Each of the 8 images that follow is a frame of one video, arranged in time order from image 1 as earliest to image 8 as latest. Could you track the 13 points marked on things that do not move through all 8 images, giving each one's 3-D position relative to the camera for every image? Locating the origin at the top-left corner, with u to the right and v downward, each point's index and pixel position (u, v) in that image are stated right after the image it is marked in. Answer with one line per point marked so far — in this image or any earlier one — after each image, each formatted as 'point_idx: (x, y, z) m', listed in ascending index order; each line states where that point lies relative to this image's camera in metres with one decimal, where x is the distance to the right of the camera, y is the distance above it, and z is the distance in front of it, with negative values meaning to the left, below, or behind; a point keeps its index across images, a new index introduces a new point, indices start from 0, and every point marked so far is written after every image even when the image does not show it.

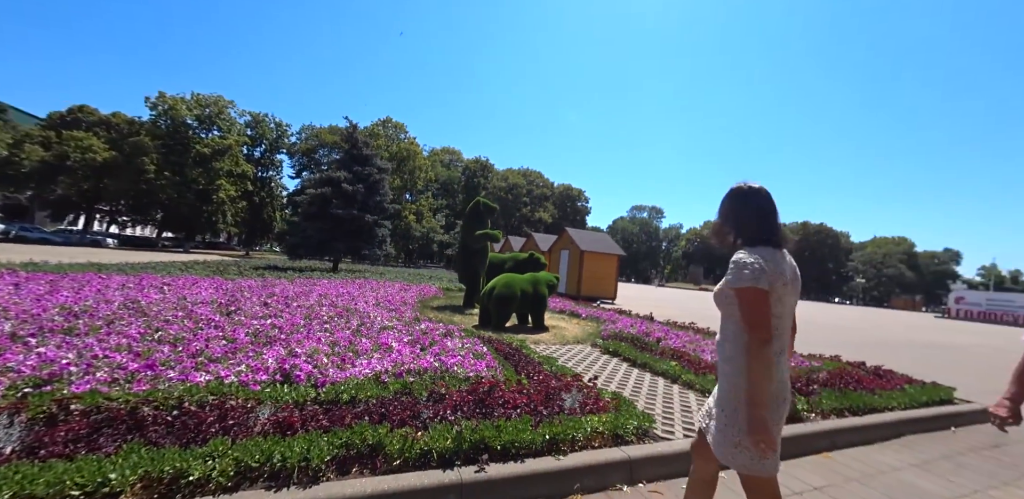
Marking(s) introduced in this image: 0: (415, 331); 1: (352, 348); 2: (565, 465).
0: (-1.5, -1.3, +6.2) m
1: (-1.9, -1.2, +4.6) m
2: (+0.4, -1.4, +2.7) m
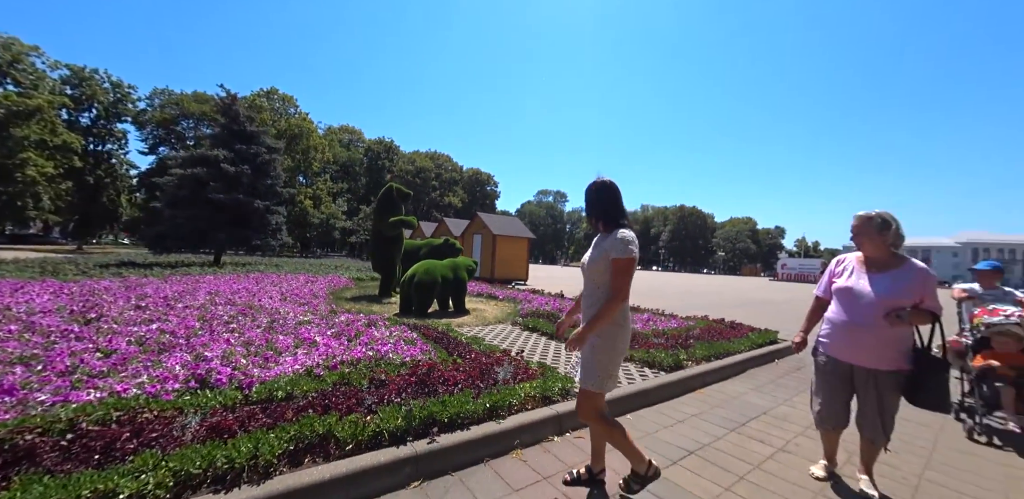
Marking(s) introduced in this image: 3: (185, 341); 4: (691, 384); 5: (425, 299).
0: (-2.6, -1.1, +6.1) m
1: (-2.7, -1.1, +4.4) m
2: (-0.1, -1.4, +3.0) m
3: (-4.2, -1.0, +5.0) m
4: (+2.0, -1.5, +4.5) m
5: (-1.8, -1.0, +8.1) m
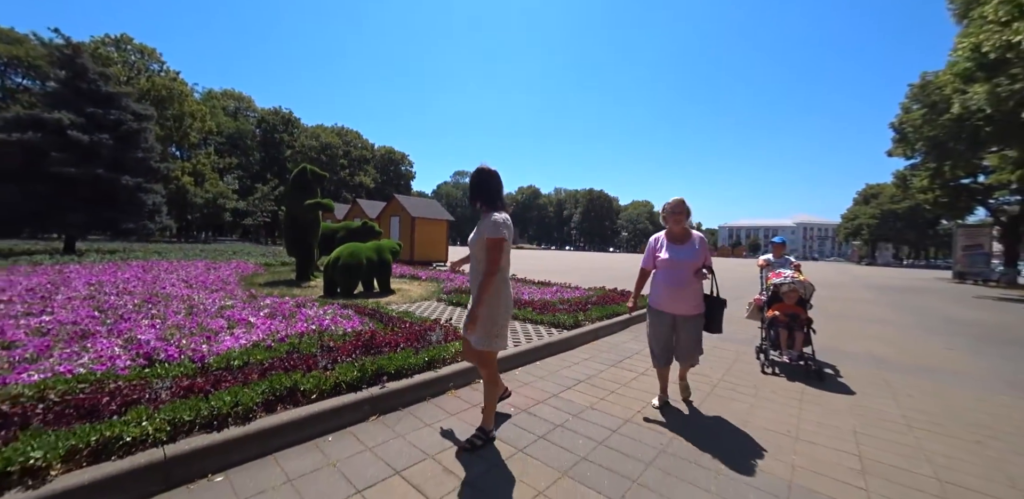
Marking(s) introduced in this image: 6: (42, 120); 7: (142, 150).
0: (-3.9, -0.9, +6.2) m
1: (-3.5, -0.9, +4.6) m
2: (-0.7, -1.2, +3.8) m
3: (-5.2, -0.8, +4.9) m
4: (+1.1, -1.3, +5.7) m
5: (-3.4, -0.6, +8.4) m
6: (-16.9, +4.6, +14.7) m
7: (-15.1, +4.1, +16.5) m
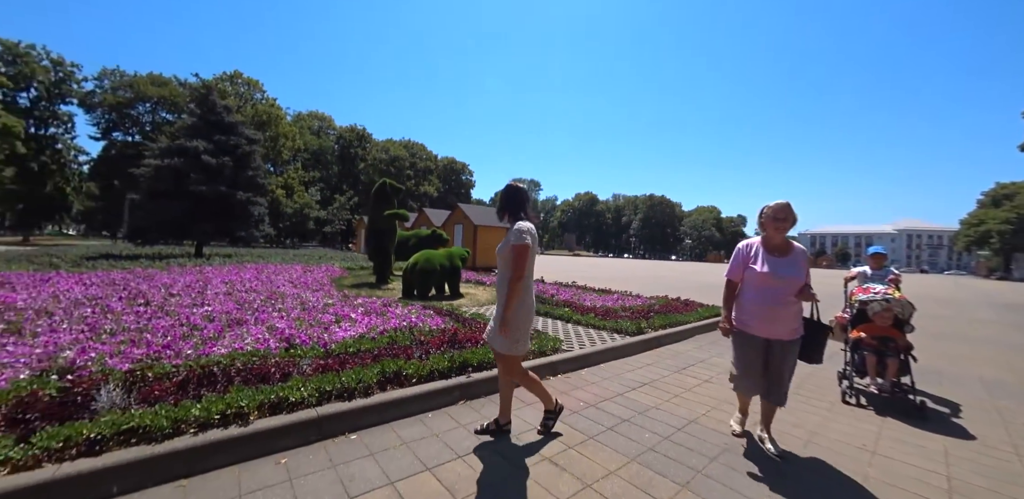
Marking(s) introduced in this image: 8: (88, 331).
0: (-2.7, -1.0, +7.1) m
1: (-2.7, -1.0, +5.5) m
2: (0.0, -1.3, +4.3) m
3: (-4.3, -0.9, +6.0) m
4: (+2.0, -1.4, +5.9) m
5: (-2.0, -0.8, +9.2) m
6: (-14.4, +4.5, +17.5) m
7: (-12.4, +3.8, +19.0) m
8: (-4.6, -0.9, +4.4) m
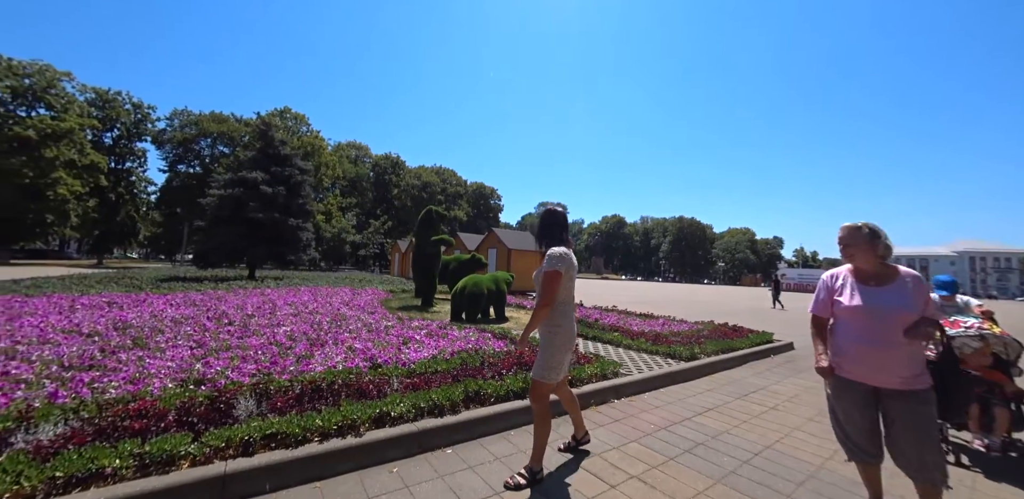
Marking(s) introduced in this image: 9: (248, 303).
0: (-1.8, -1.4, +7.5) m
1: (-1.8, -1.4, +5.9) m
2: (+0.8, -1.6, +4.5) m
3: (-3.4, -1.3, +6.4) m
4: (+2.9, -1.8, +6.0) m
5: (-0.9, -1.4, +9.6) m
6: (-12.8, +3.4, +18.9) m
7: (-10.6, +2.7, +20.2) m
8: (-3.8, -1.2, +4.9) m
9: (-6.2, -1.3, +9.3) m
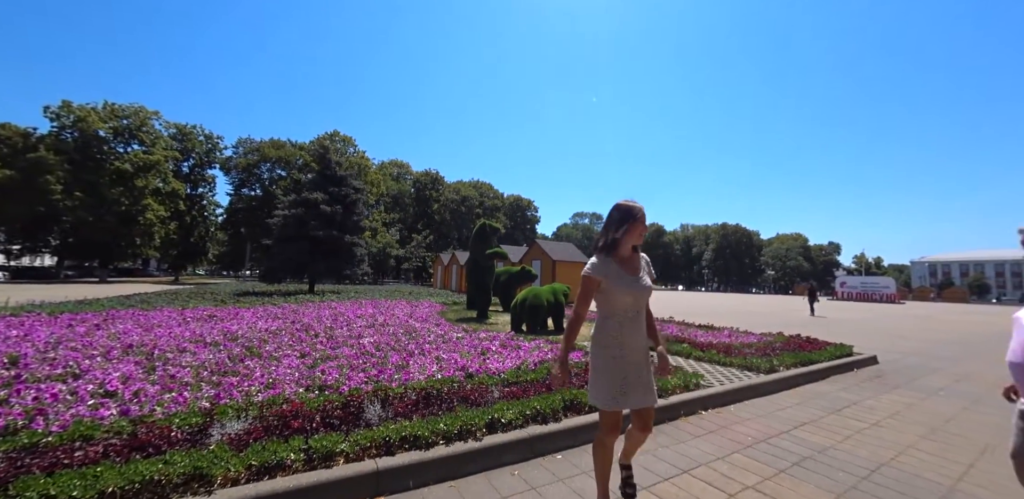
0: (-0.5, -1.7, +7.8) m
1: (-0.7, -1.6, +6.2) m
2: (+1.8, -1.7, +4.5) m
3: (-2.2, -1.6, +6.9) m
4: (+4.0, -2.0, +5.8) m
5: (+0.5, -1.7, +9.8) m
6: (-10.5, +2.5, +20.2) m
7: (-8.3, +1.9, +21.3) m
8: (-2.7, -1.5, +5.3) m
9: (-4.8, -1.7, +10.0) m
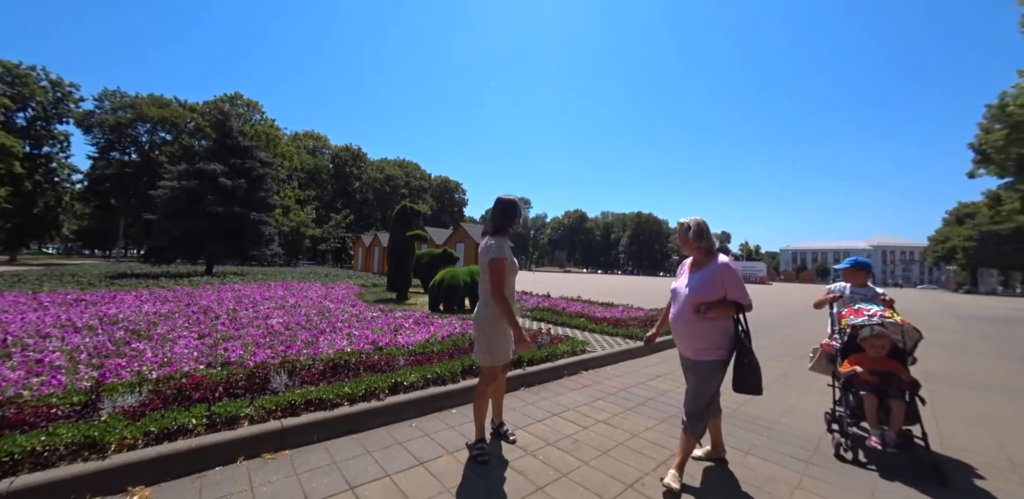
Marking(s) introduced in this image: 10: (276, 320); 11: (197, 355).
0: (-2.3, -1.4, +8.1) m
1: (-2.1, -1.3, +6.5) m
2: (+0.6, -1.5, +5.3) m
3: (-3.7, -1.3, +6.9) m
4: (+2.6, -1.7, +7.0) m
5: (-1.6, -1.3, +10.2) m
6: (-14.3, +3.6, +18.3) m
7: (-12.3, +2.9, +19.9) m
8: (-4.0, -1.2, +5.3) m
9: (-6.9, -1.2, +9.5) m
10: (-4.2, -1.2, +7.0) m
11: (-3.6, -1.2, +4.5) m
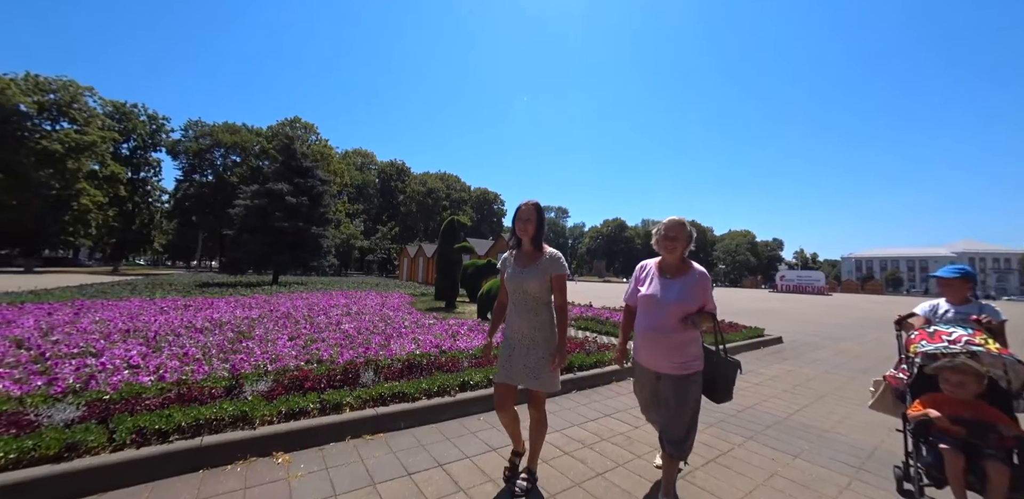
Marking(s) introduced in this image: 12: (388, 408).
0: (-1.2, -1.6, +8.7) m
1: (-1.3, -1.5, +7.1) m
2: (+1.3, -1.7, +5.7) m
3: (-2.8, -1.5, +7.6) m
4: (+3.5, -1.9, +7.1) m
5: (-0.4, -1.6, +10.8) m
6: (-12.2, +3.0, +20.1) m
7: (-10.1, +2.3, +21.5) m
8: (-3.2, -1.4, +6.1) m
9: (-5.7, -1.5, +10.5) m
10: (-3.2, -1.5, +7.8) m
11: (-2.9, -1.4, +5.3) m
12: (-1.2, -1.5, +3.8) m
